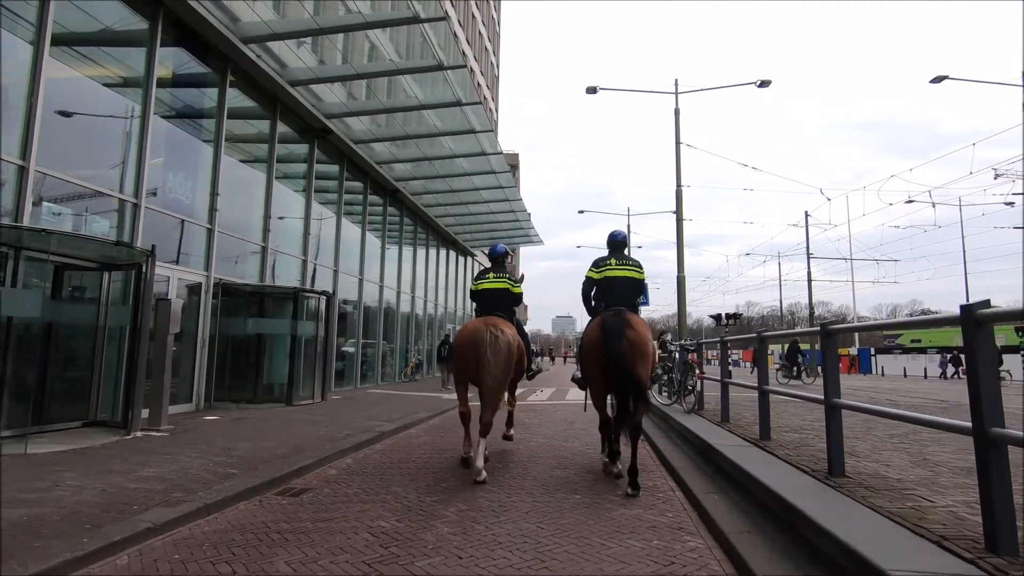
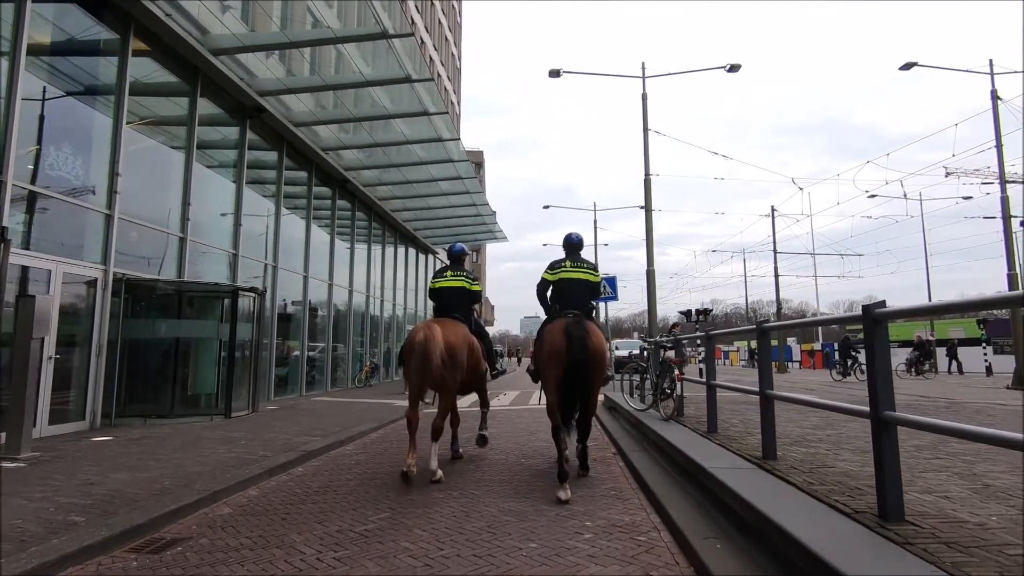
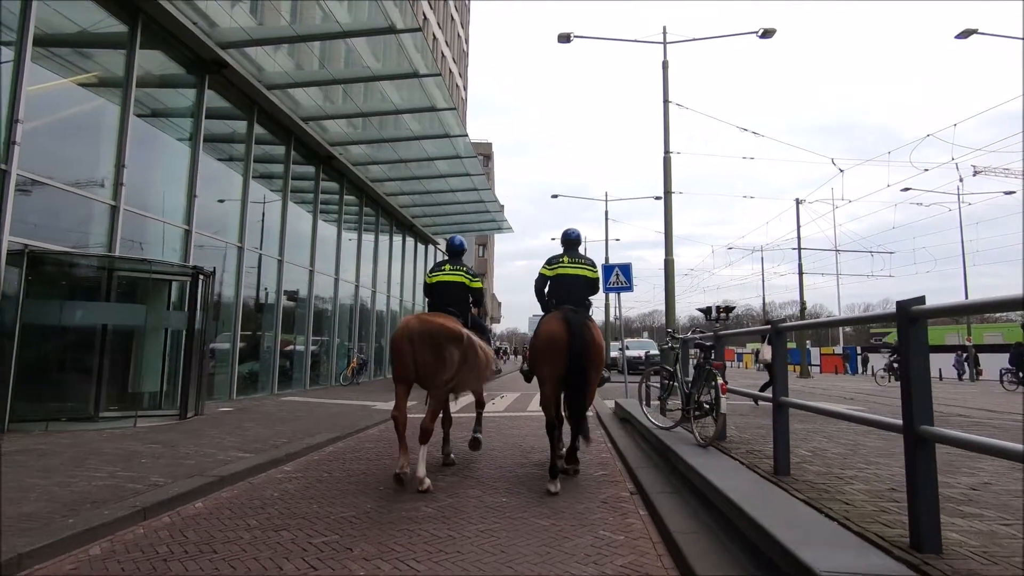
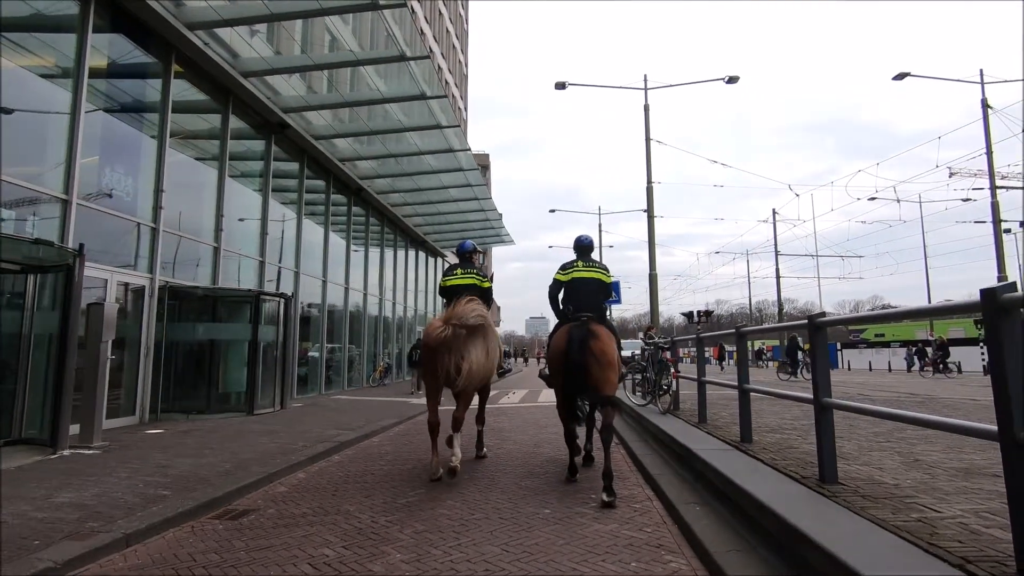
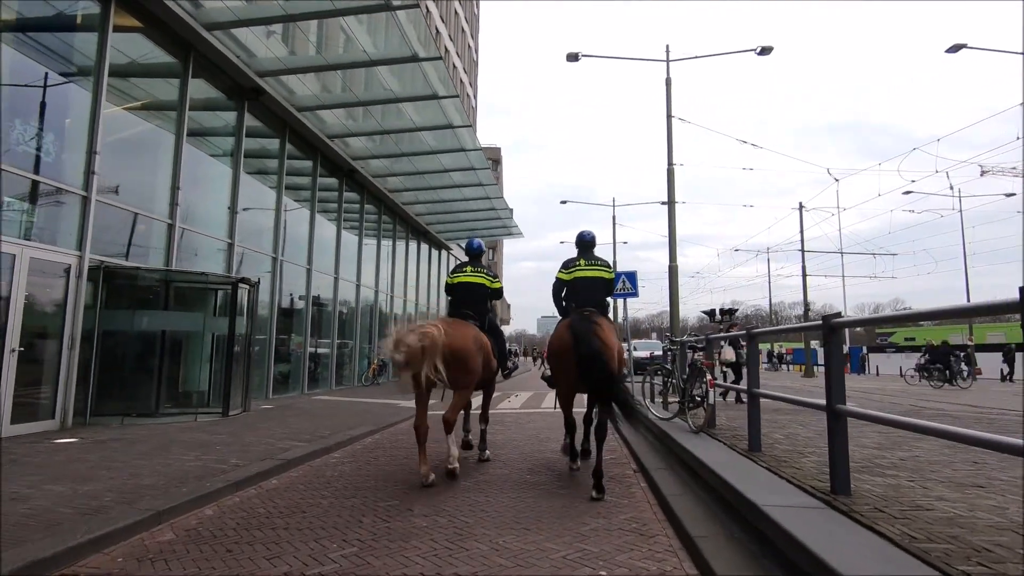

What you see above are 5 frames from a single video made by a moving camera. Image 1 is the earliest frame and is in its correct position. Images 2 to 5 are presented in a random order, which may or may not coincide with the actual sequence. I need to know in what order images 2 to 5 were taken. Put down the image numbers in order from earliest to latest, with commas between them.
4, 2, 5, 3
